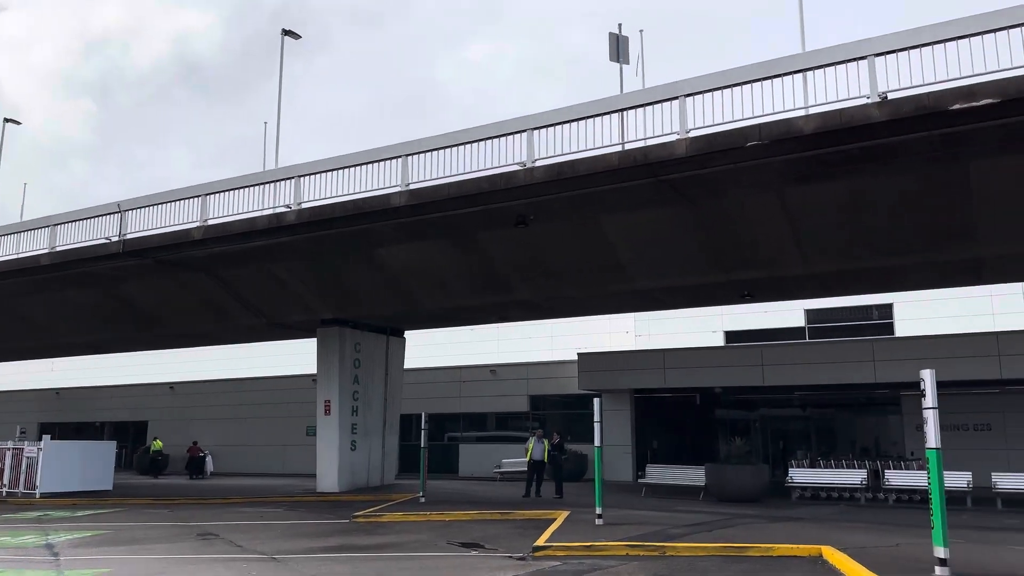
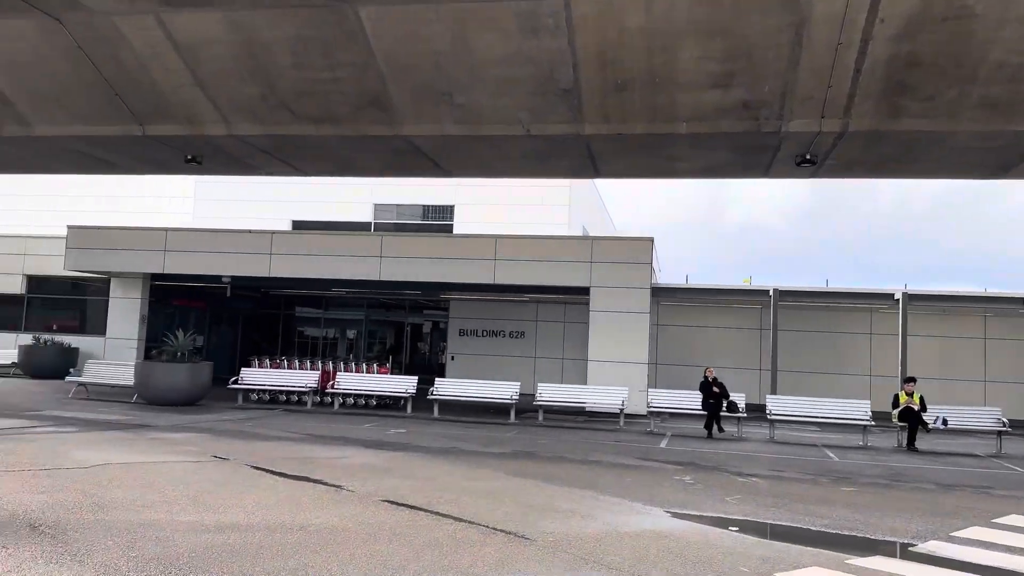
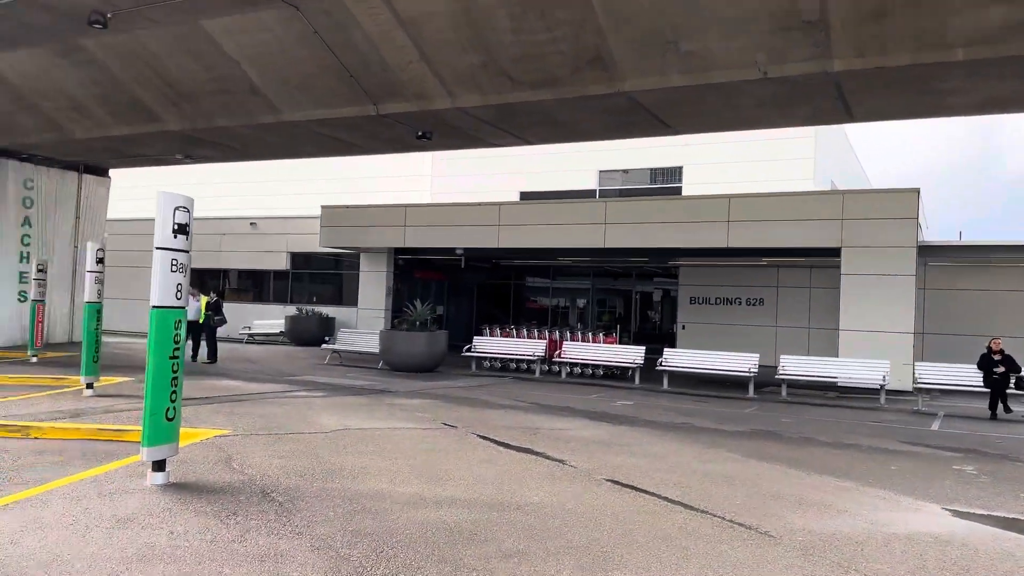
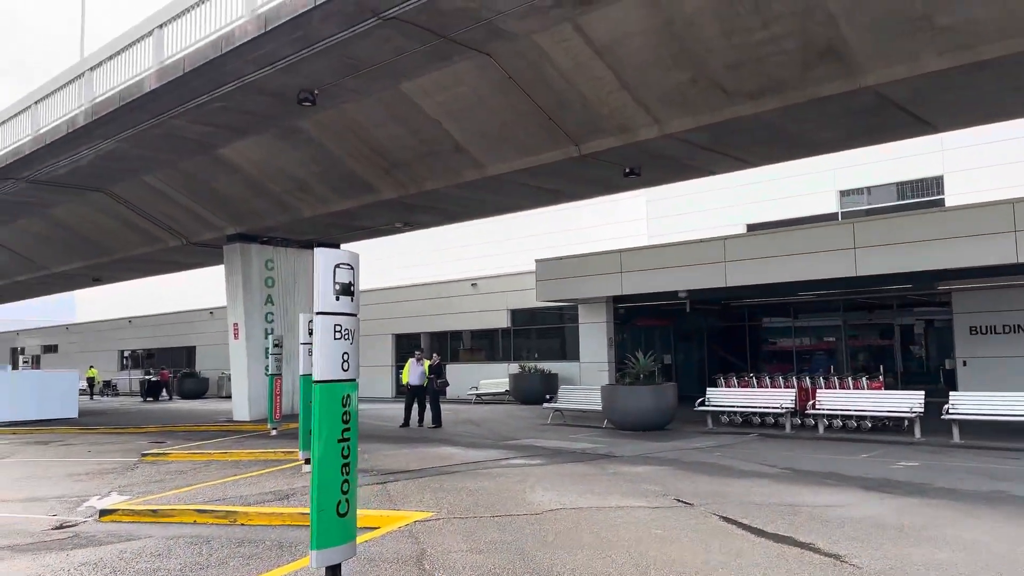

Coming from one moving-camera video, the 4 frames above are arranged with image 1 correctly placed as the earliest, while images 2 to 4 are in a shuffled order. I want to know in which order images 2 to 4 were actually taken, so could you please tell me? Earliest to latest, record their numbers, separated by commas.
2, 3, 4
